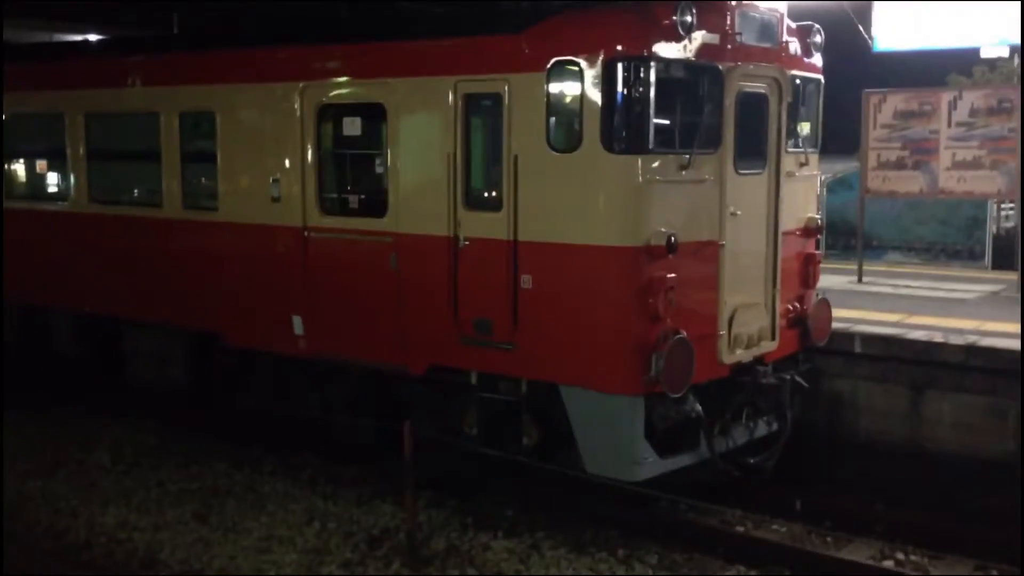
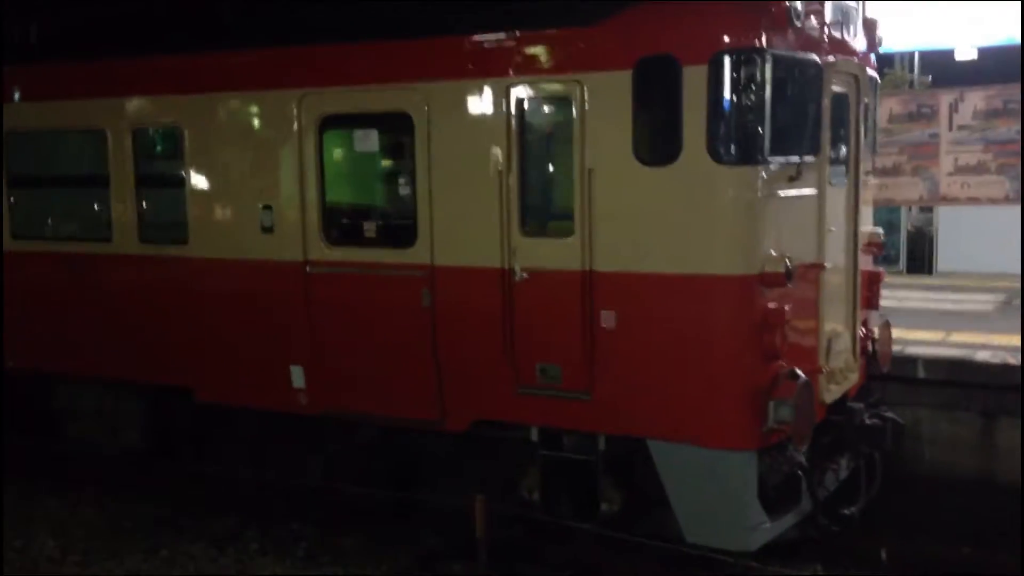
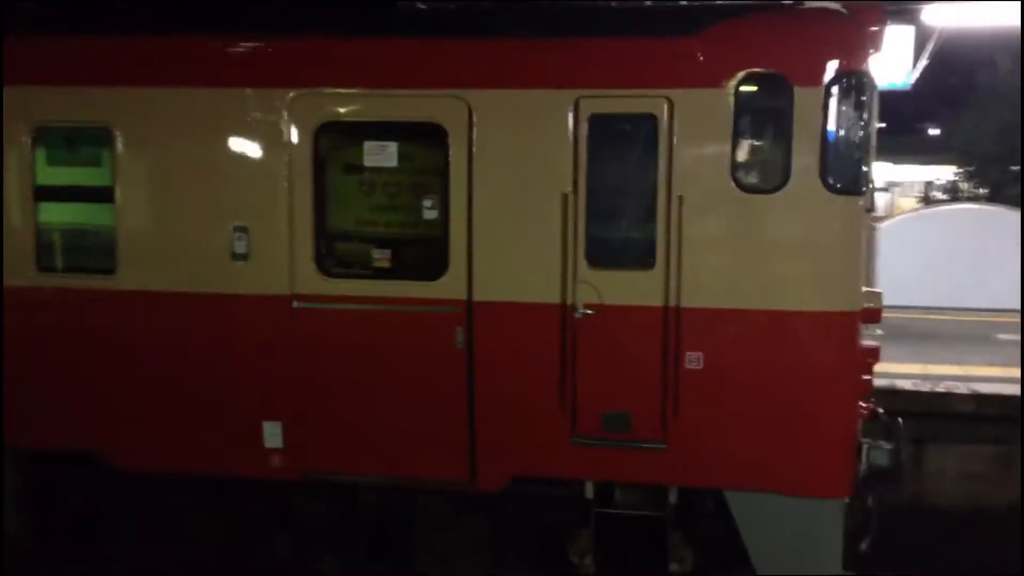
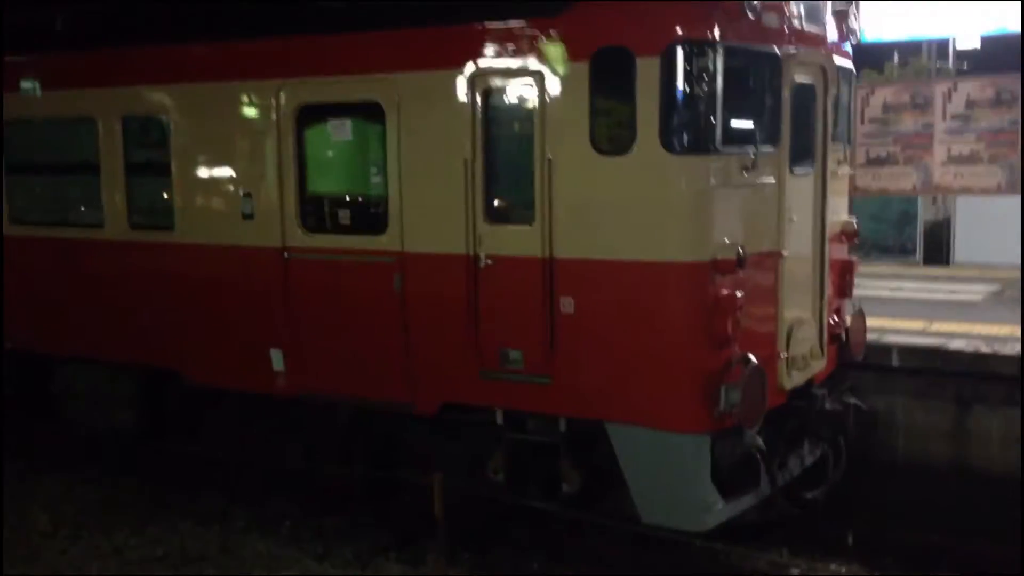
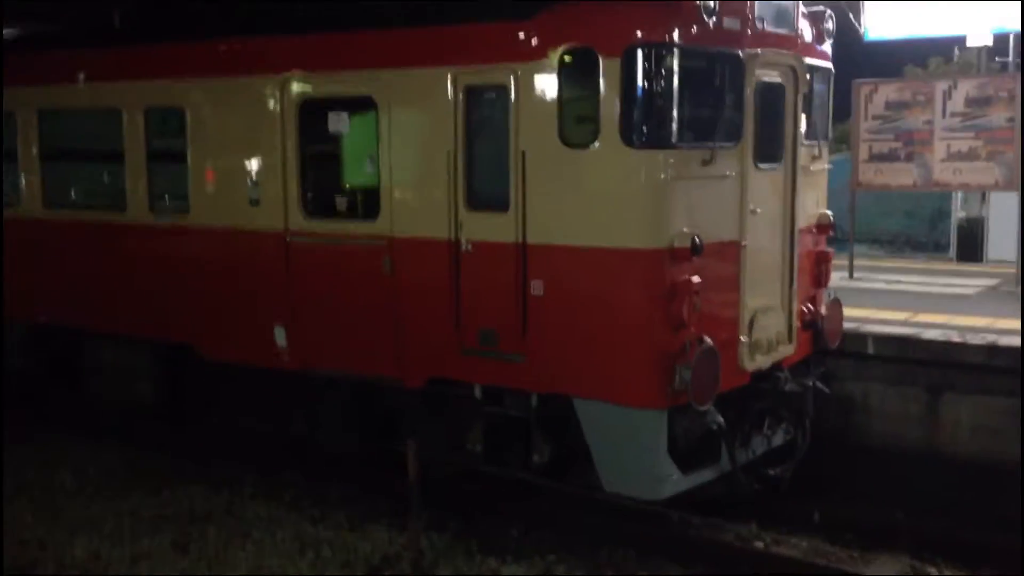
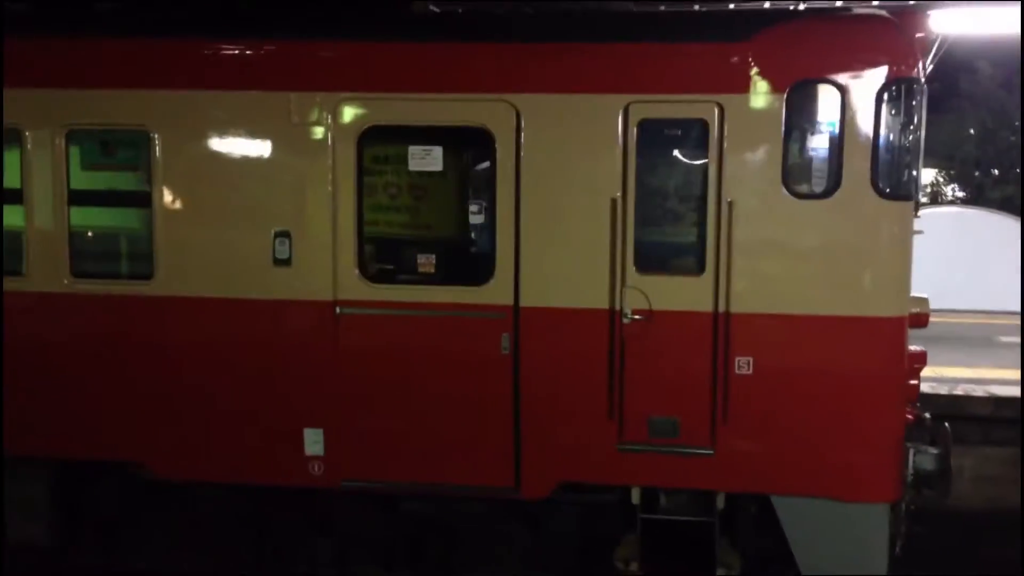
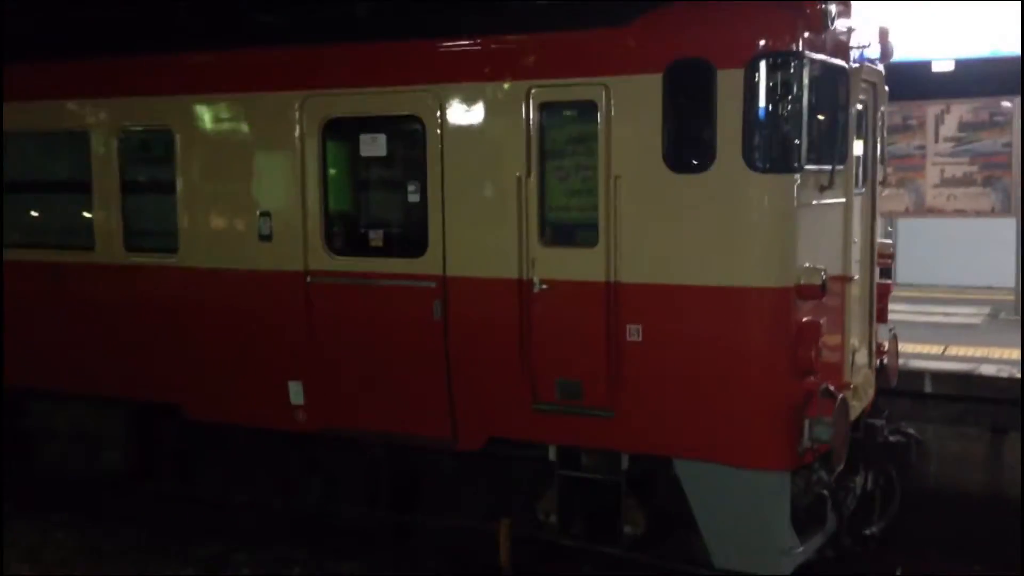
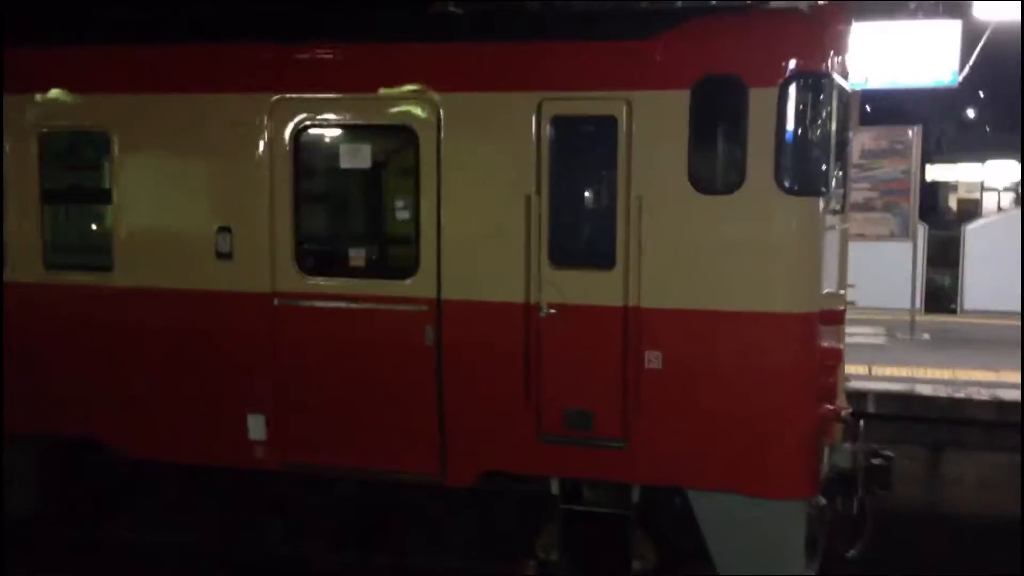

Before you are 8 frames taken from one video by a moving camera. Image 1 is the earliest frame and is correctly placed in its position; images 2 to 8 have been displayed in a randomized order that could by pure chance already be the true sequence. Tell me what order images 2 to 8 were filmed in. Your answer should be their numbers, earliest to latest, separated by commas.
5, 4, 2, 7, 8, 3, 6
